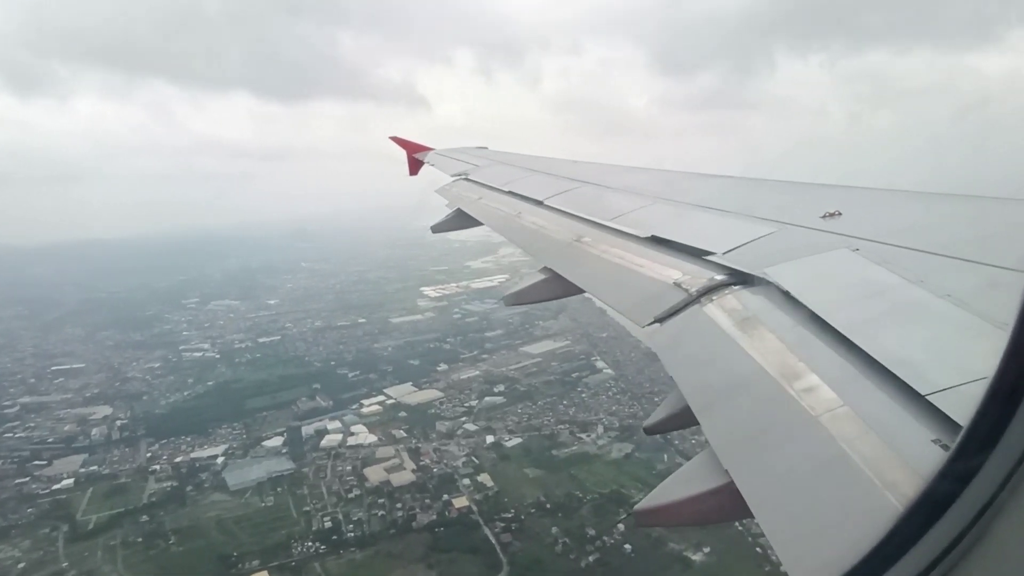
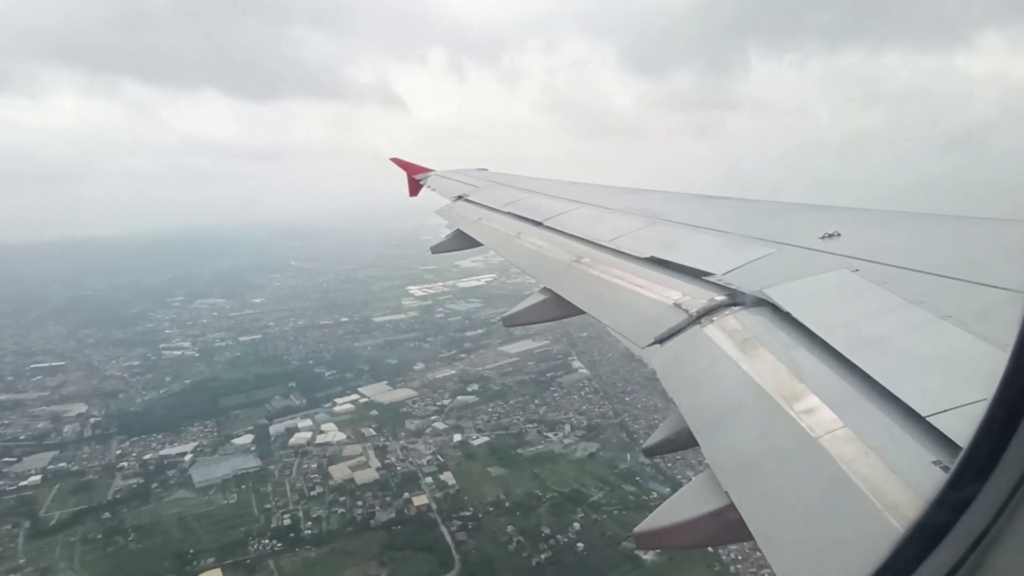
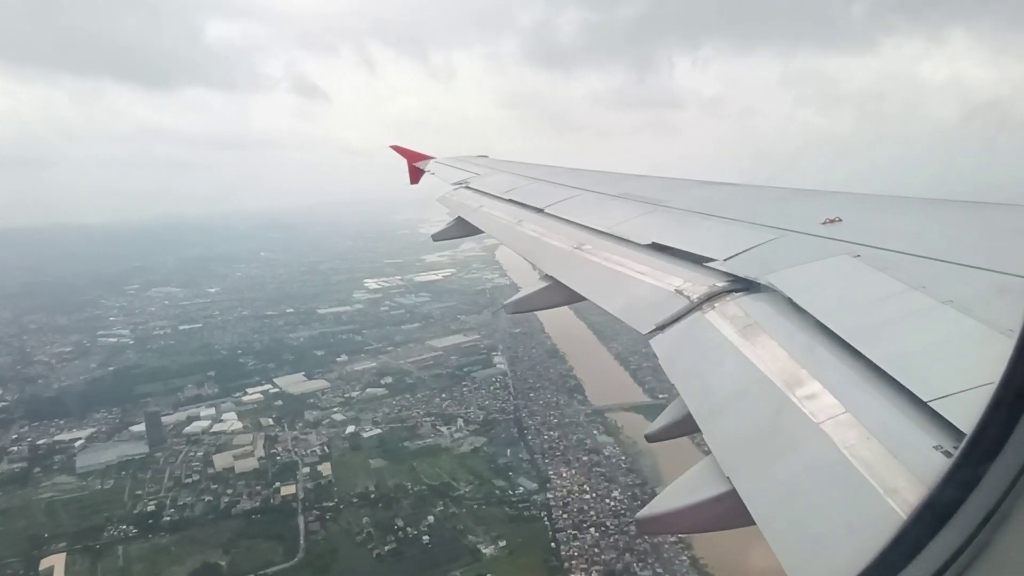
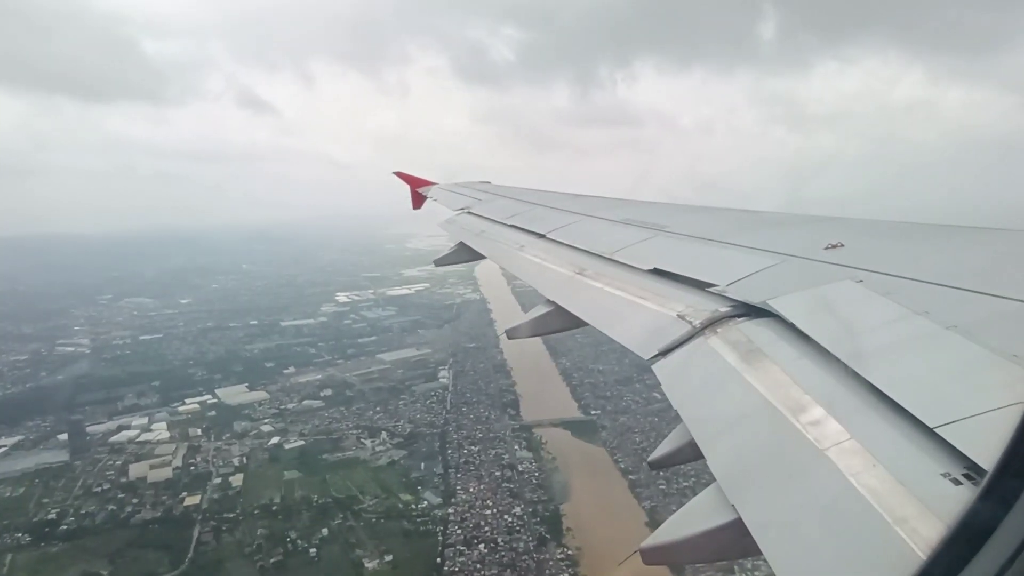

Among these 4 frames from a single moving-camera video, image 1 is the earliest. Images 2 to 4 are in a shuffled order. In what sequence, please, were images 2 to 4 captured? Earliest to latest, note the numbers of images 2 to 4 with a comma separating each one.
2, 3, 4
